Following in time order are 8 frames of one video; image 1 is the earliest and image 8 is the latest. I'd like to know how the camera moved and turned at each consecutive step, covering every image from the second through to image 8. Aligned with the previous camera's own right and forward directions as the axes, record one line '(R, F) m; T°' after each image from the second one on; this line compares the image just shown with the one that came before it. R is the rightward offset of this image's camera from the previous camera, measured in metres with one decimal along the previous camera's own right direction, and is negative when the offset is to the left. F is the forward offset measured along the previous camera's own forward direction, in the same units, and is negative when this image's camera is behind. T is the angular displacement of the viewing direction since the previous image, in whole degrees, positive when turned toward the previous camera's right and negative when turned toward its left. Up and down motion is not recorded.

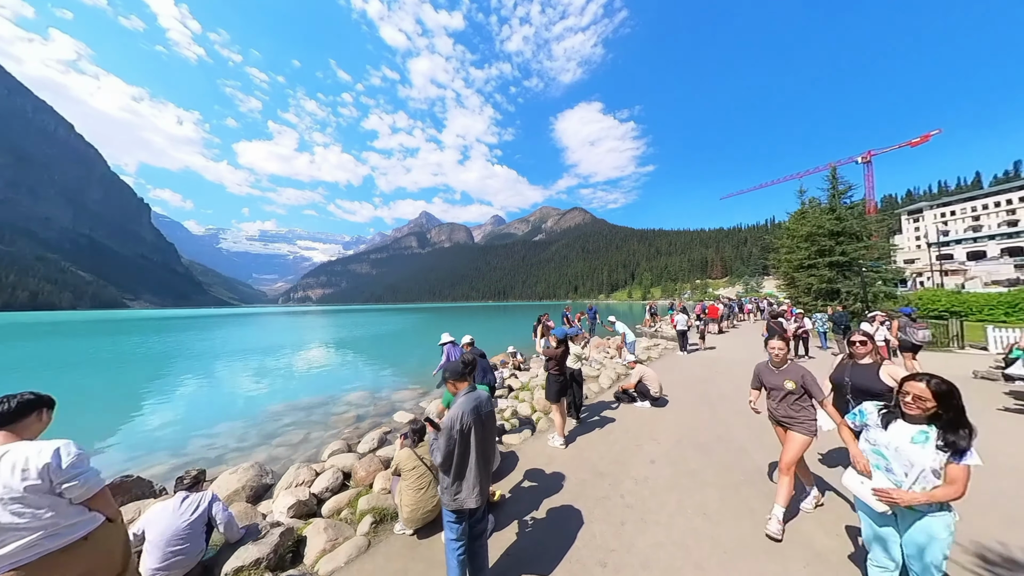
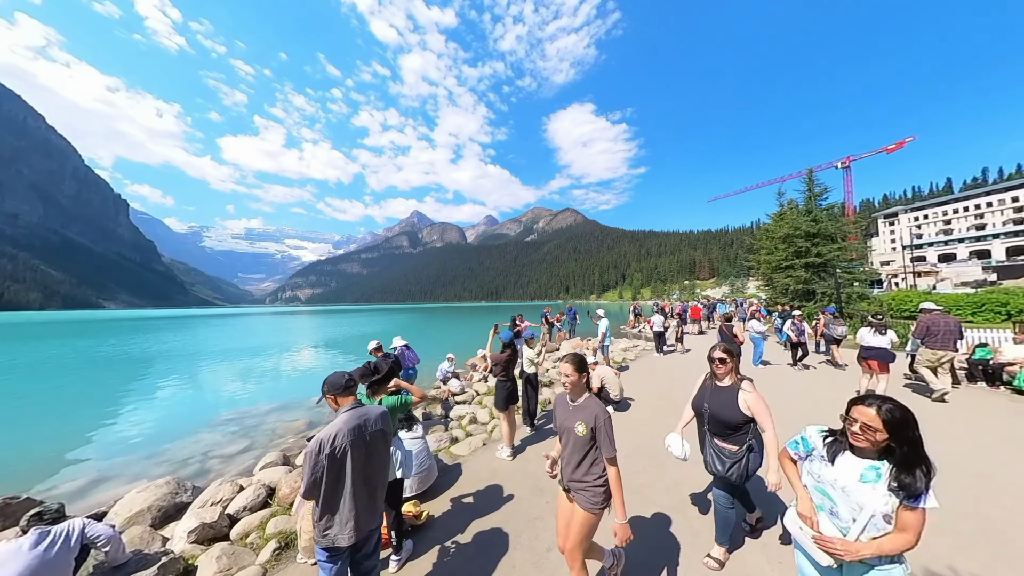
(+1.0, +0.5) m; +2°
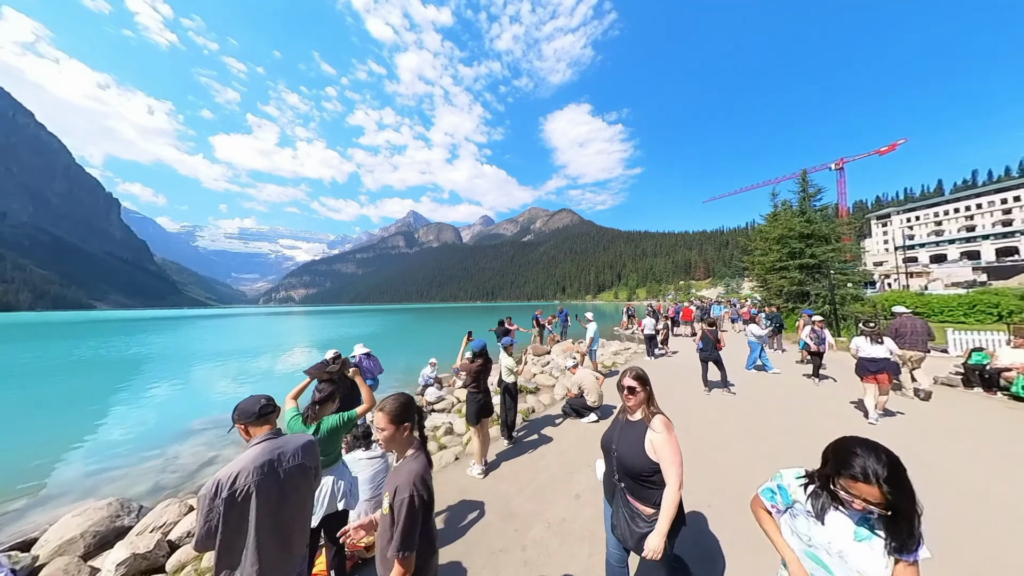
(+0.5, +0.4) m; +1°
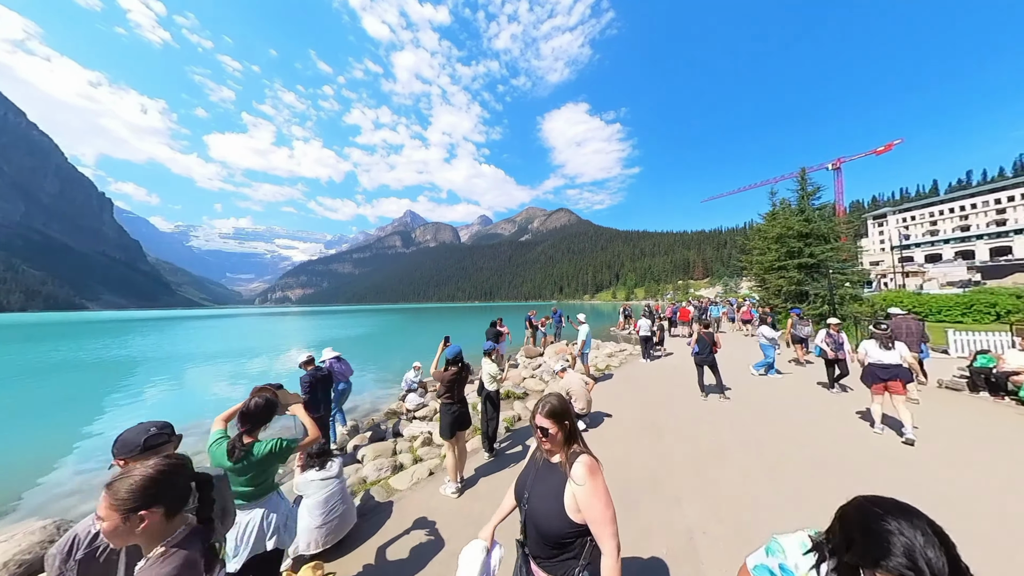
(+0.4, +0.5) m; 0°
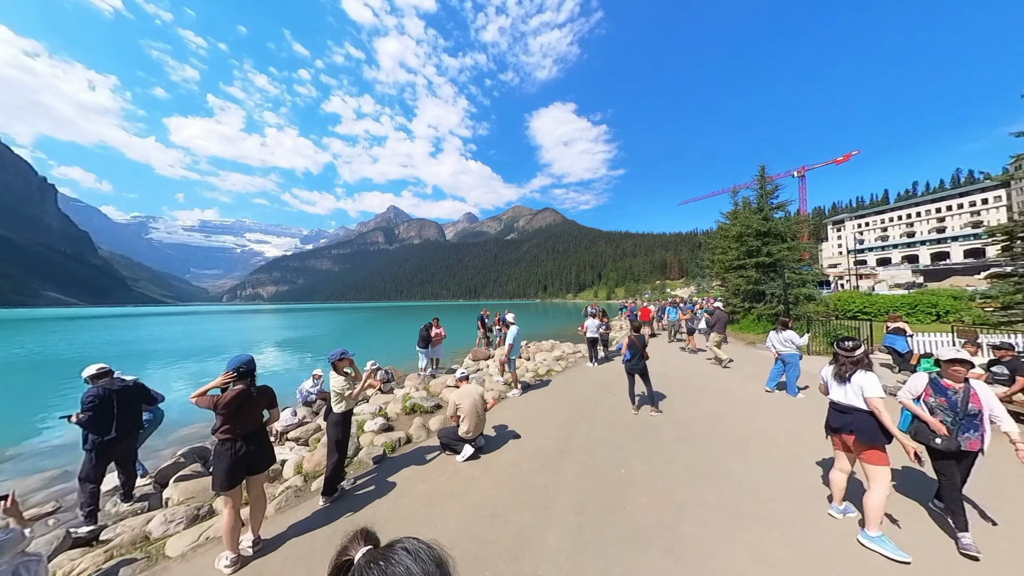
(+2.1, +1.3) m; +3°
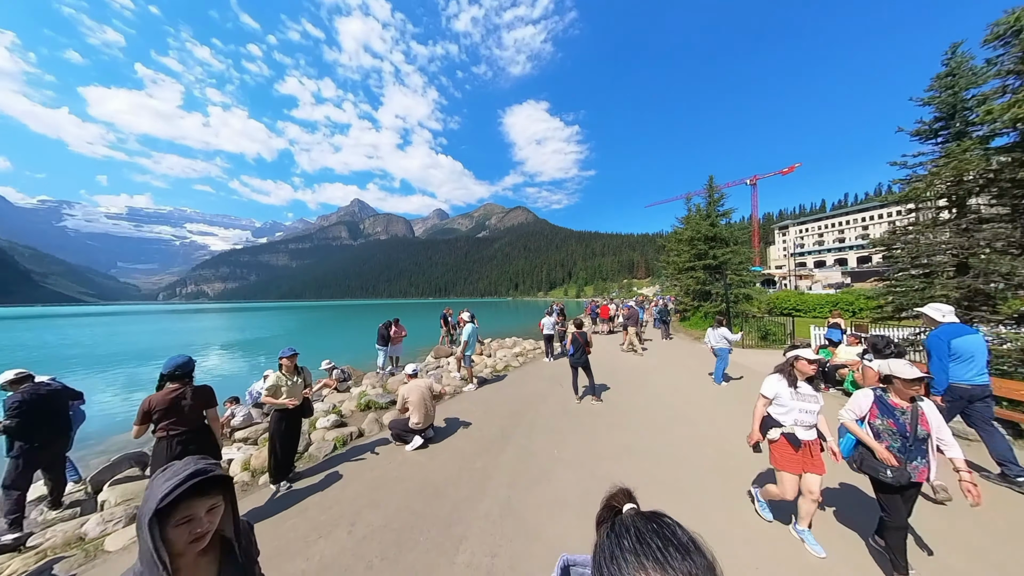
(+0.5, -0.6) m; +6°
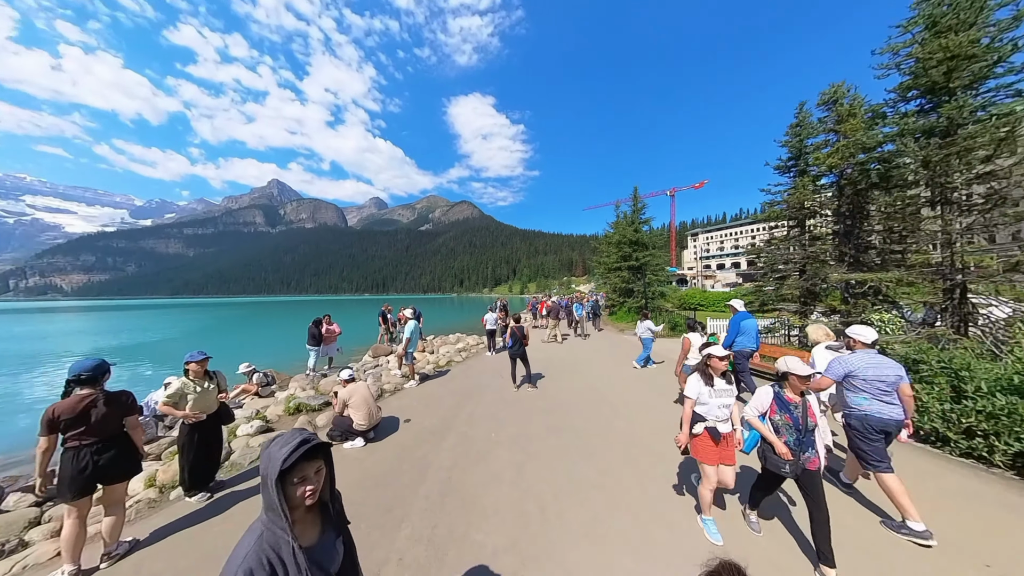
(+0.1, -0.5) m; +11°
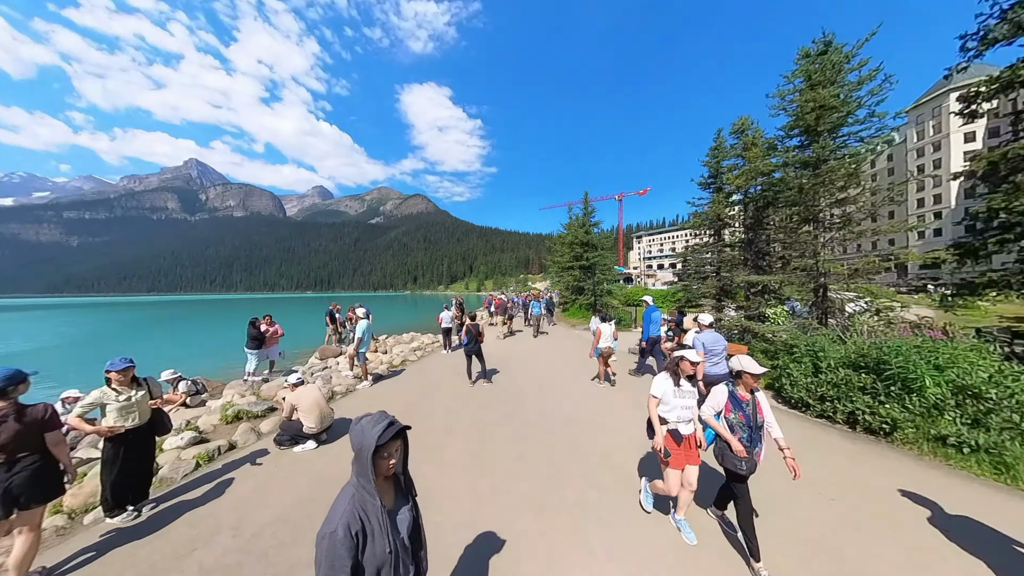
(+0.1, -0.5) m; +8°
